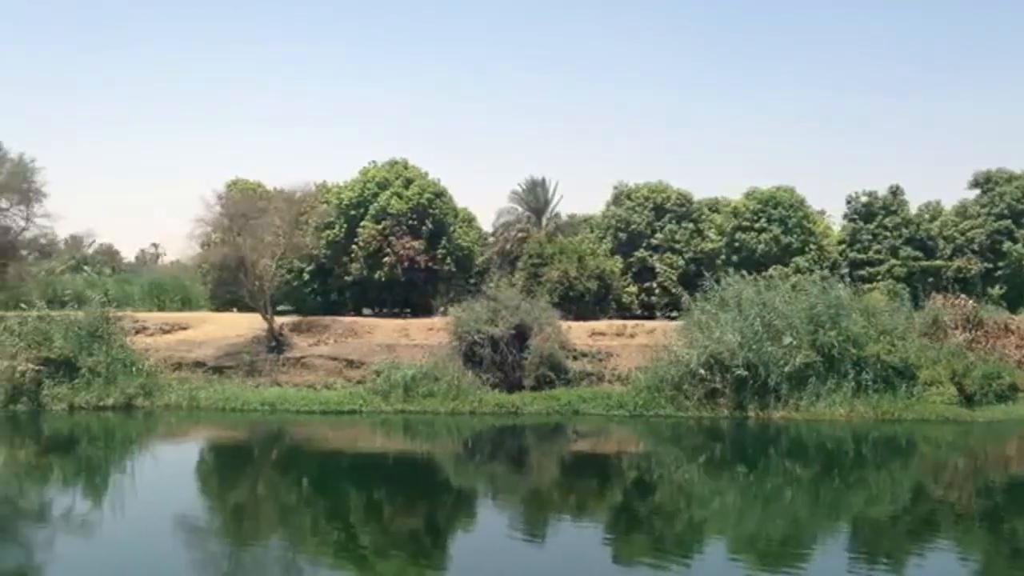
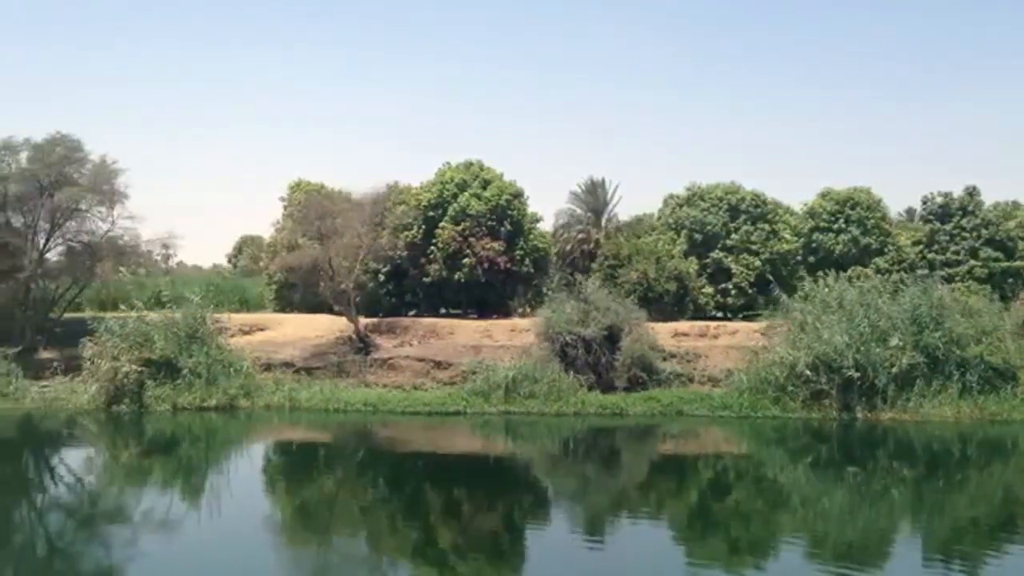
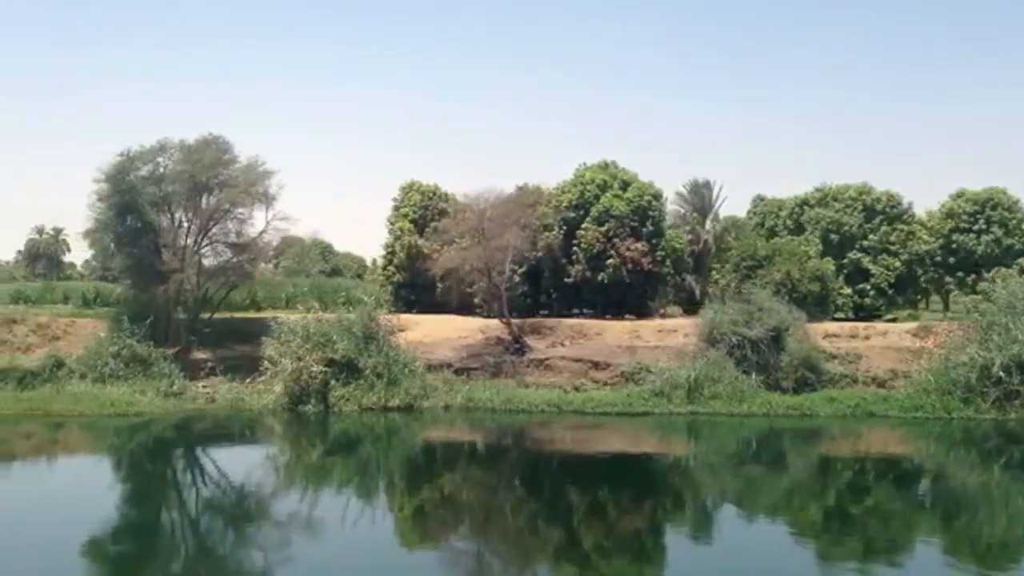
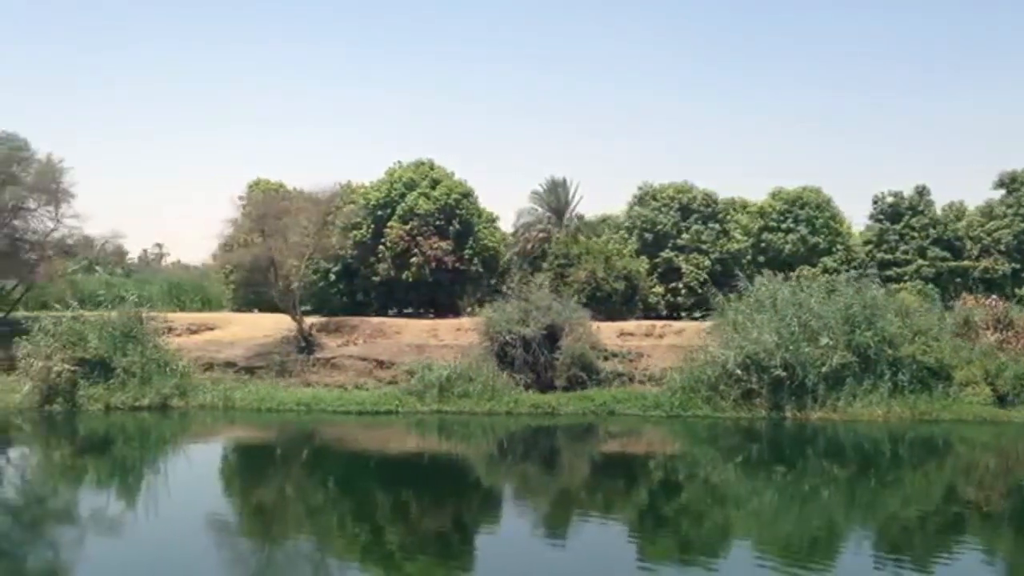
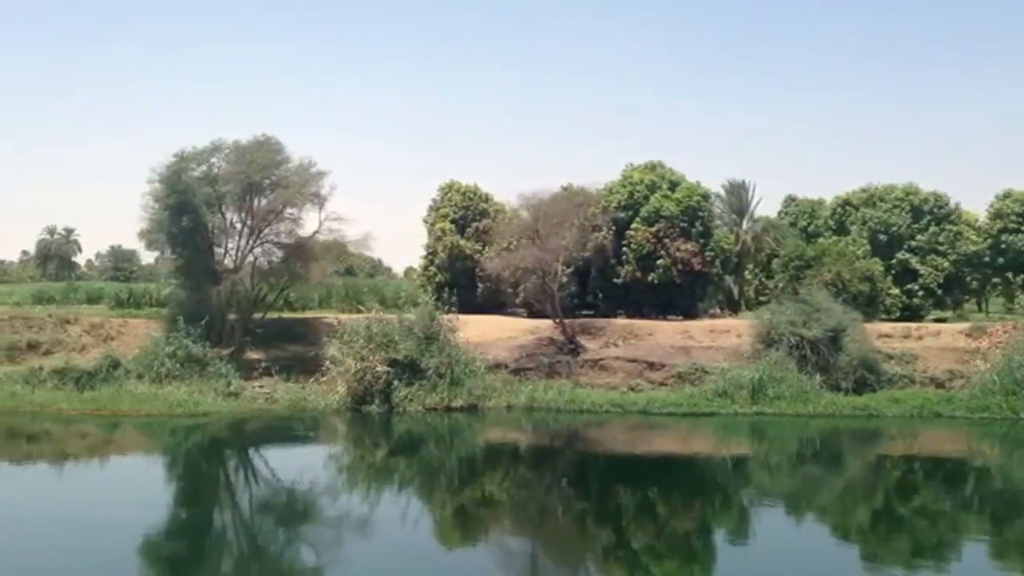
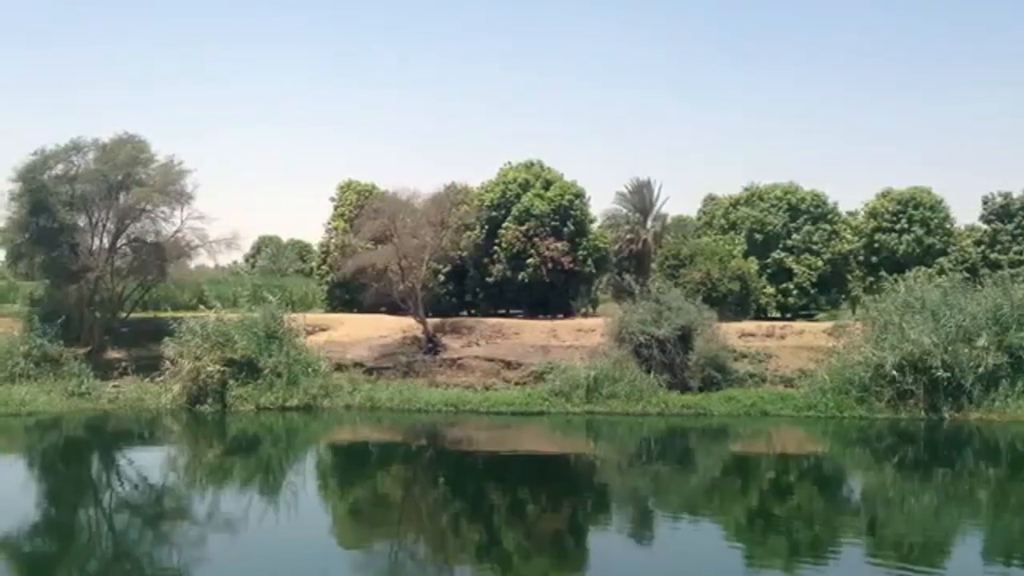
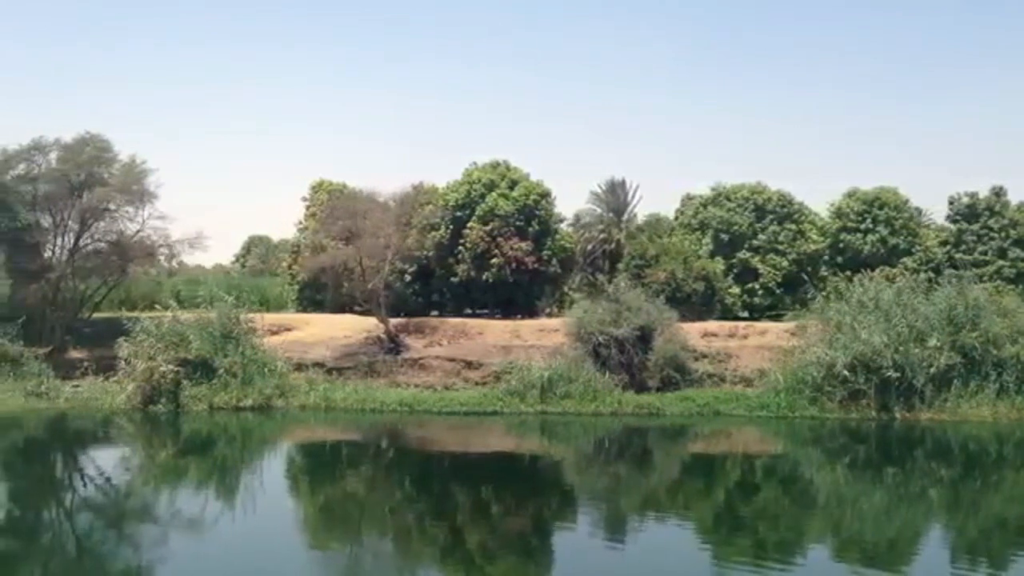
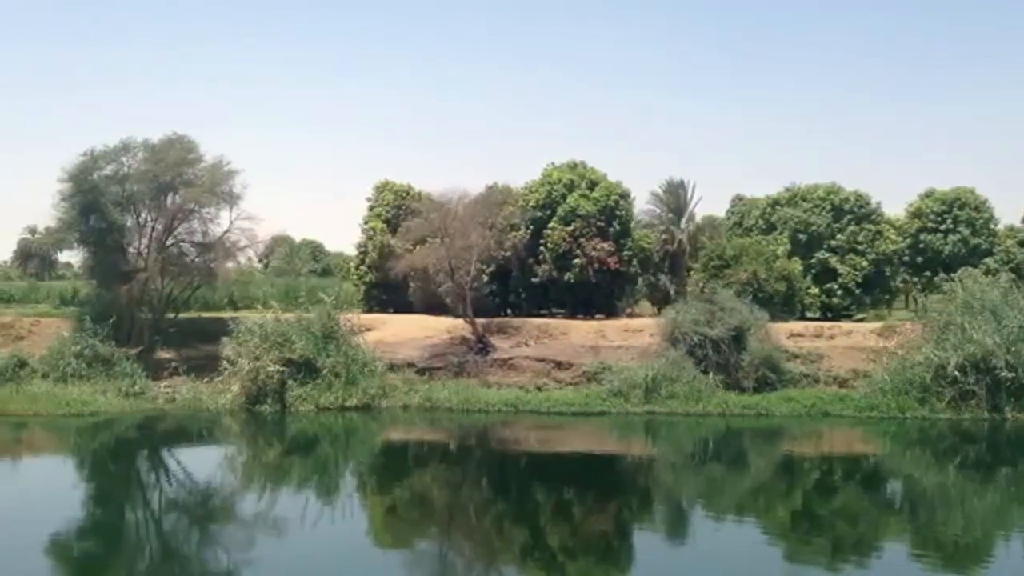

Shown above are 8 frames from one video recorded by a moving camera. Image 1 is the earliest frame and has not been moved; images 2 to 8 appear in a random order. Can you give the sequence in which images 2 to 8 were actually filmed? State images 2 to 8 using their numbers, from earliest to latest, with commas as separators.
4, 2, 7, 6, 8, 3, 5
